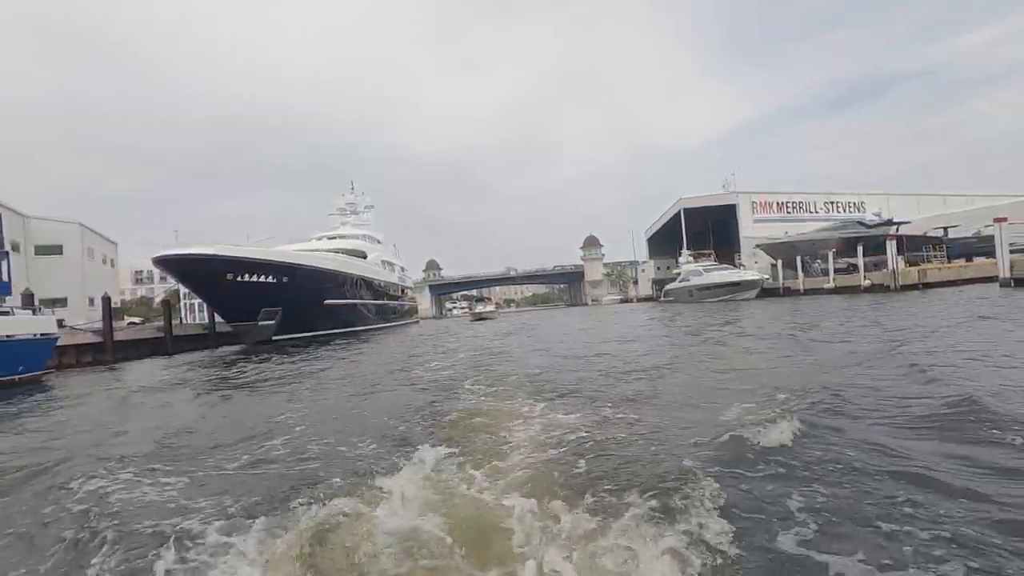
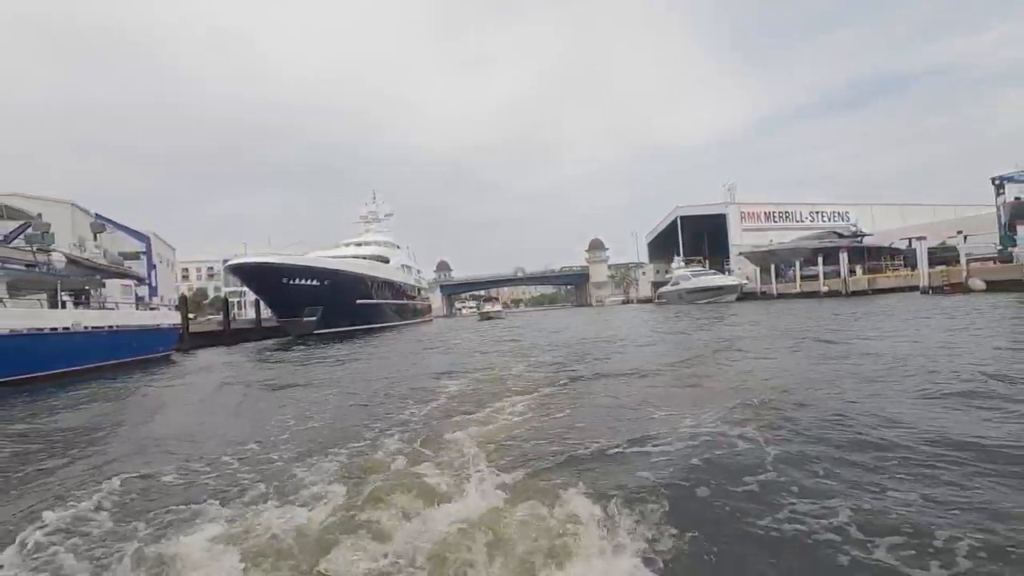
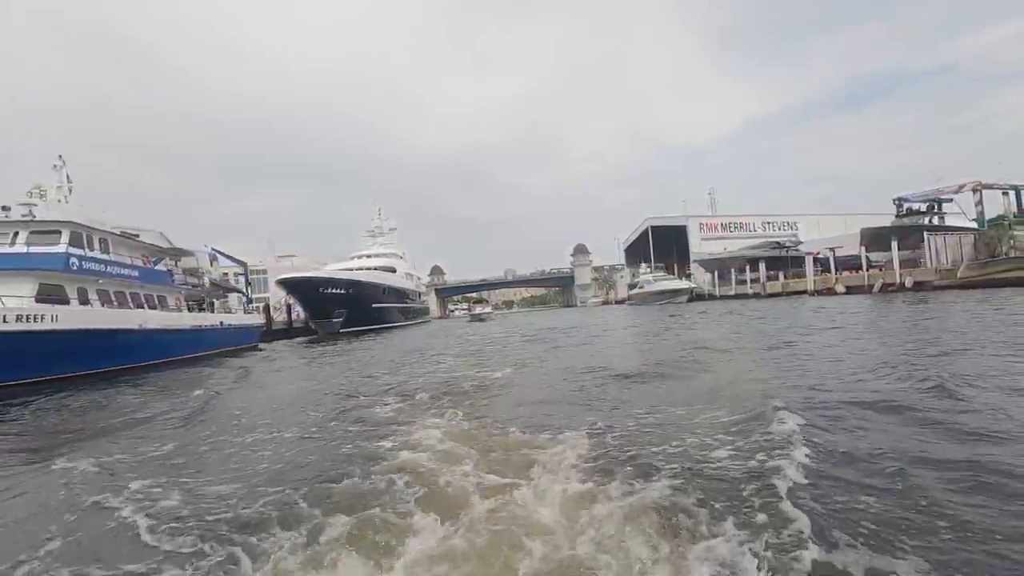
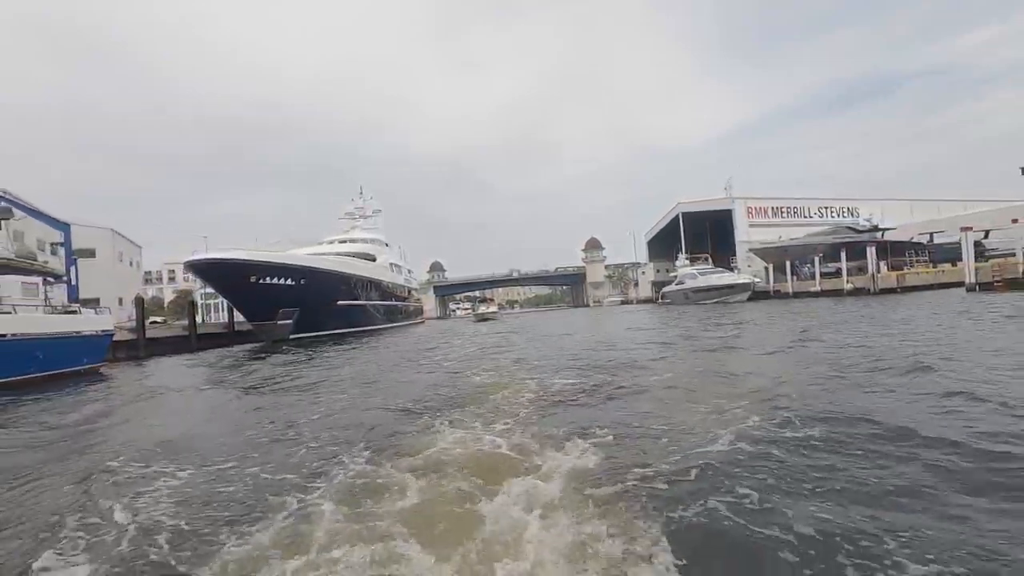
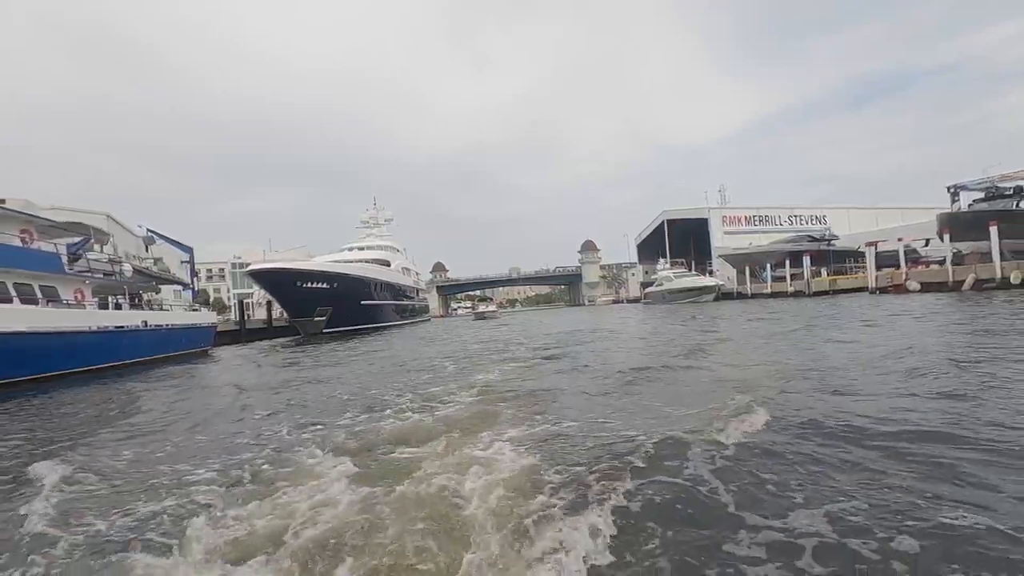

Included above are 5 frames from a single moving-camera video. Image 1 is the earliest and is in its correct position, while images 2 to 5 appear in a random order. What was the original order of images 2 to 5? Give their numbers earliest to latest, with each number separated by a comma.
4, 2, 5, 3
